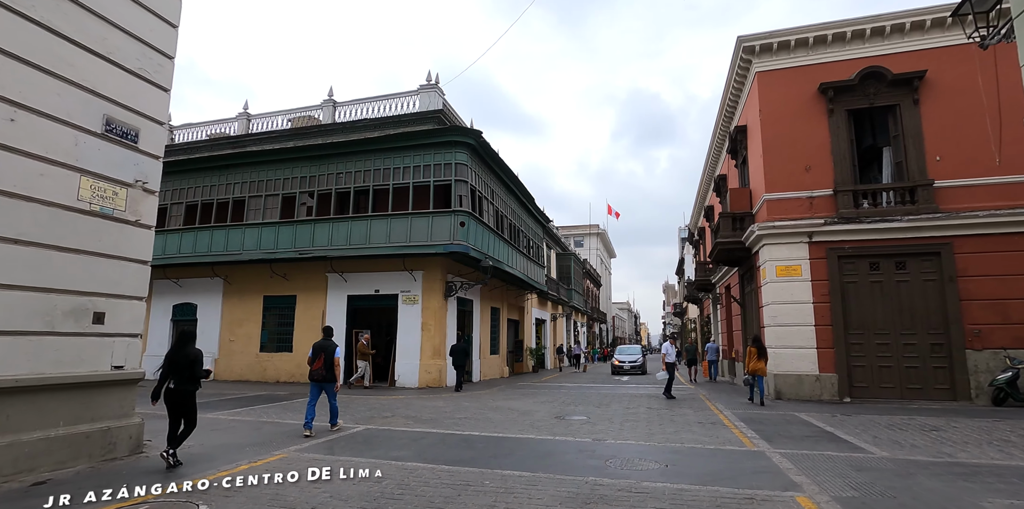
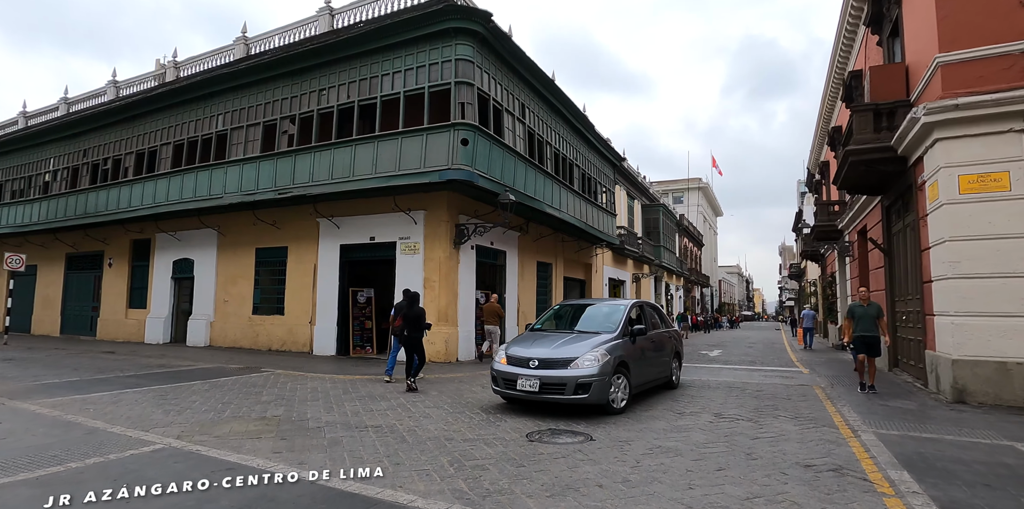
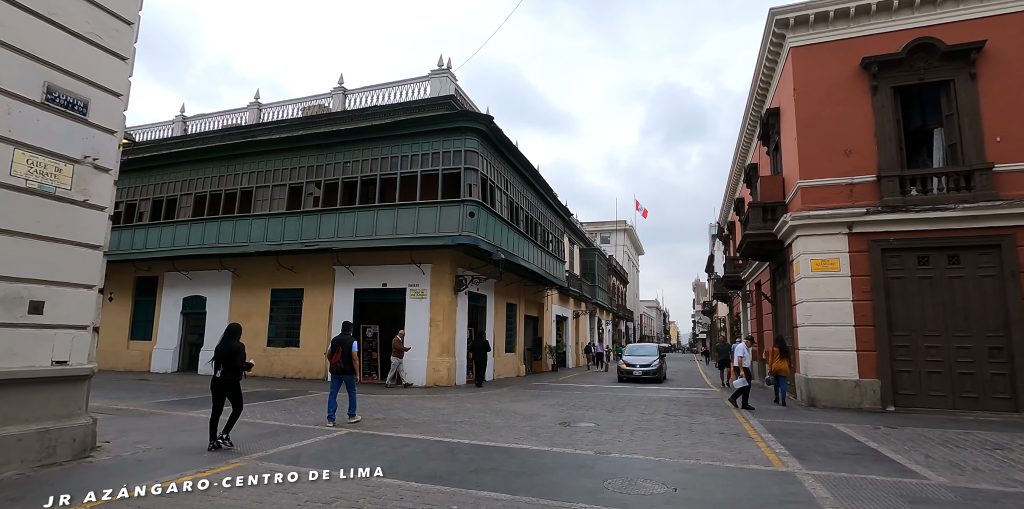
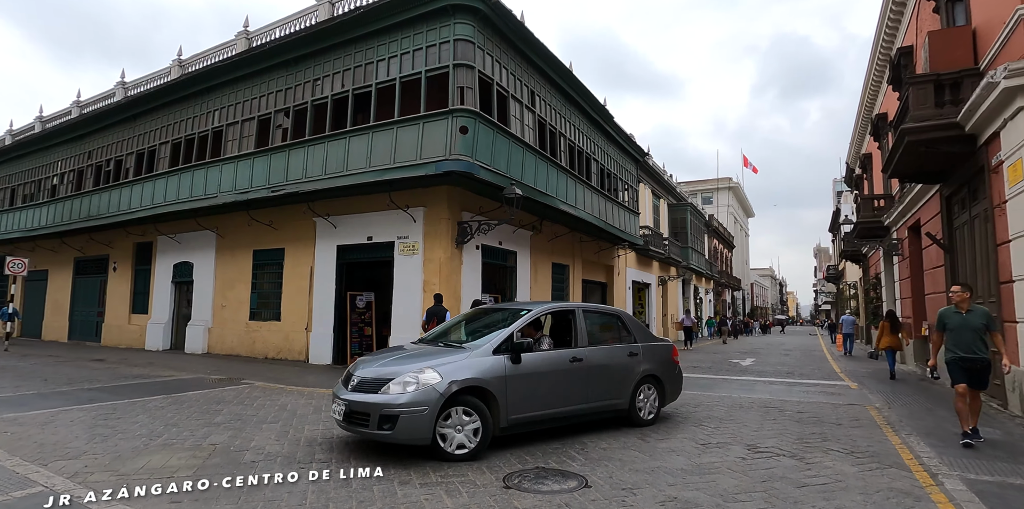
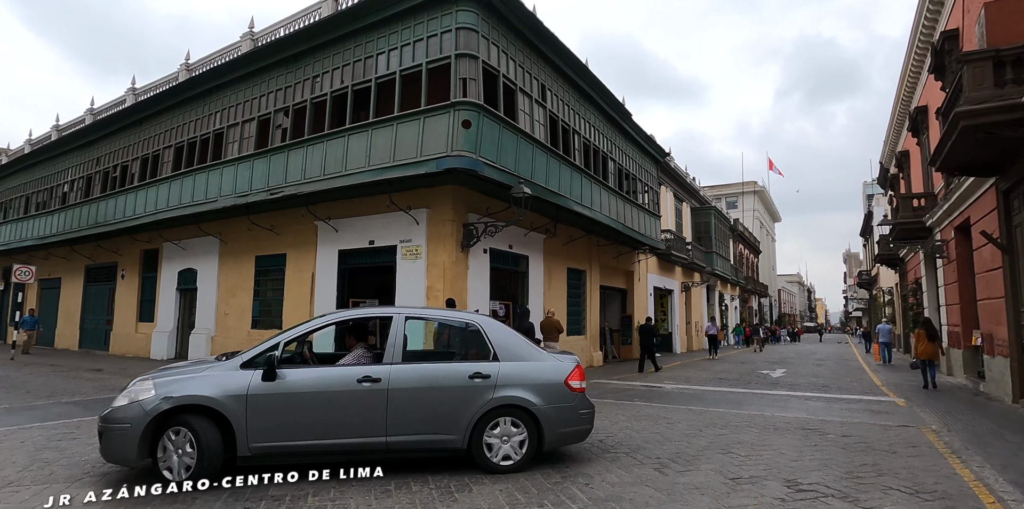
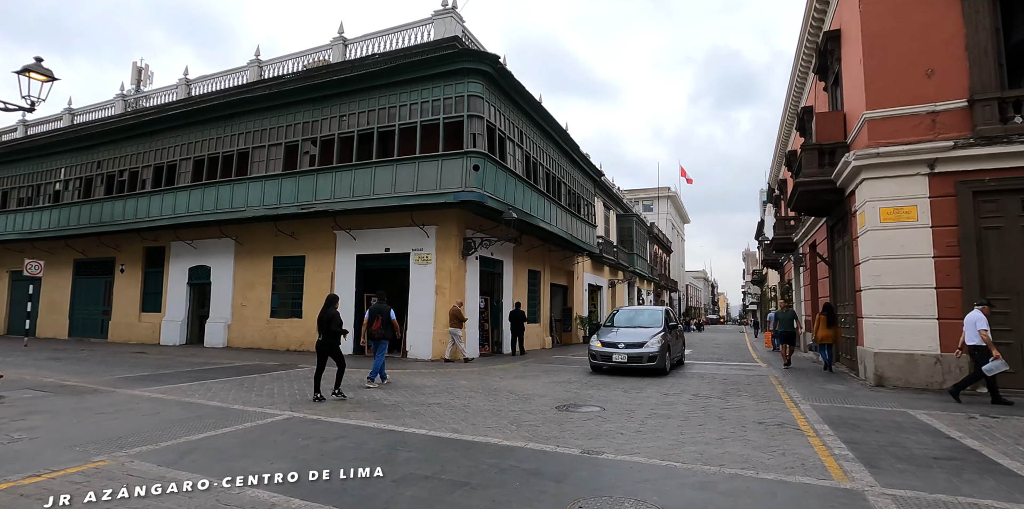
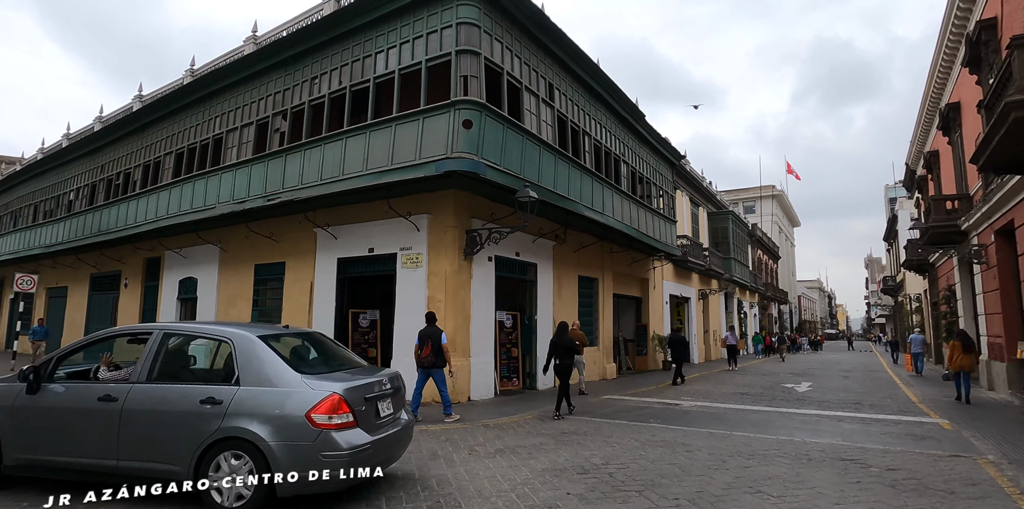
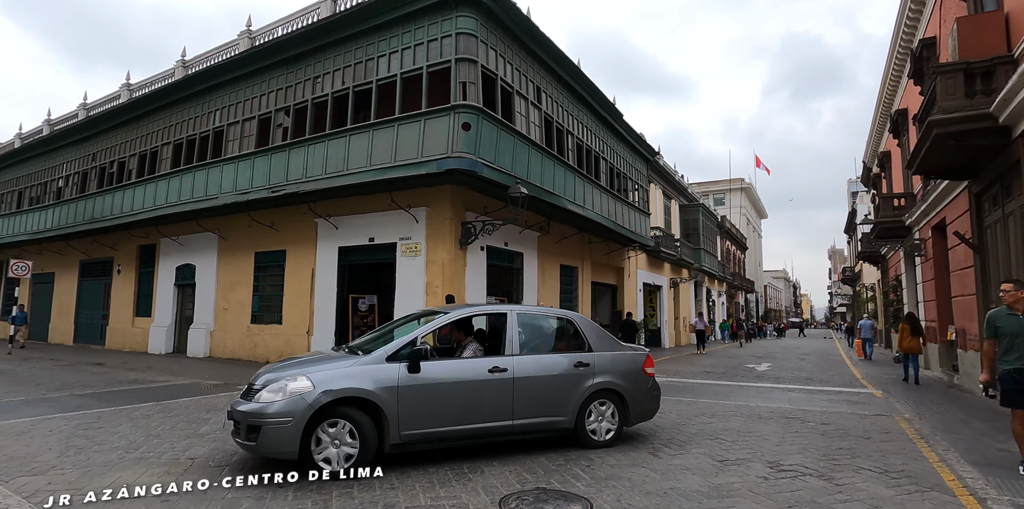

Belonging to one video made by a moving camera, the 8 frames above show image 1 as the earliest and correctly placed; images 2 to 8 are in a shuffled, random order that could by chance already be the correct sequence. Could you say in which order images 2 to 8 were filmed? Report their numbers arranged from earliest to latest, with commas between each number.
3, 6, 2, 4, 8, 5, 7
